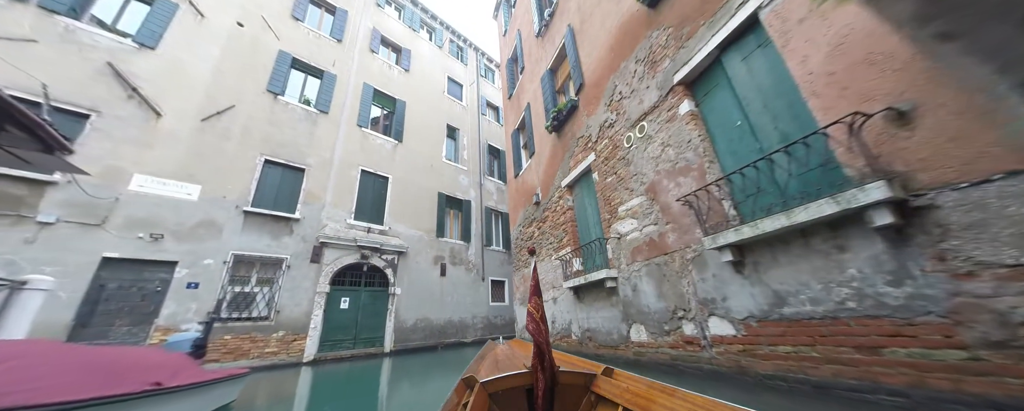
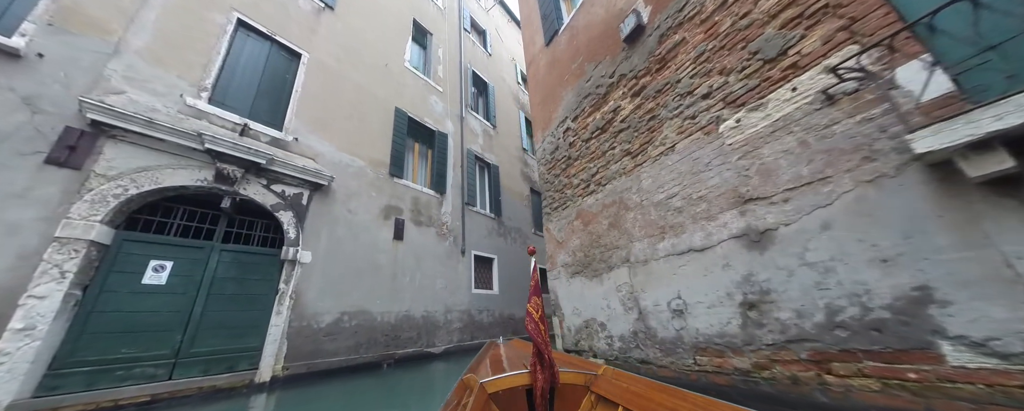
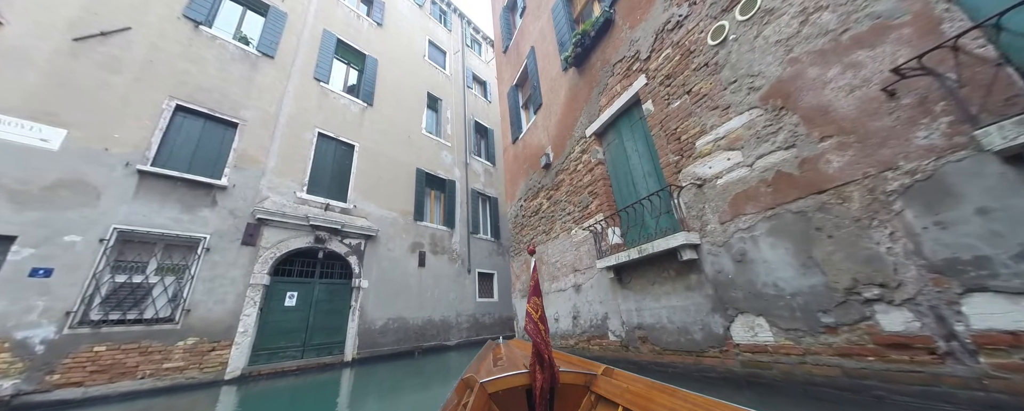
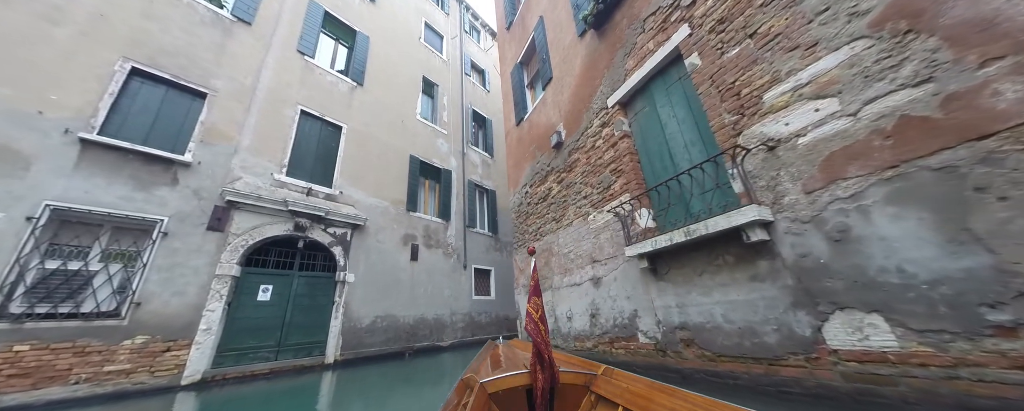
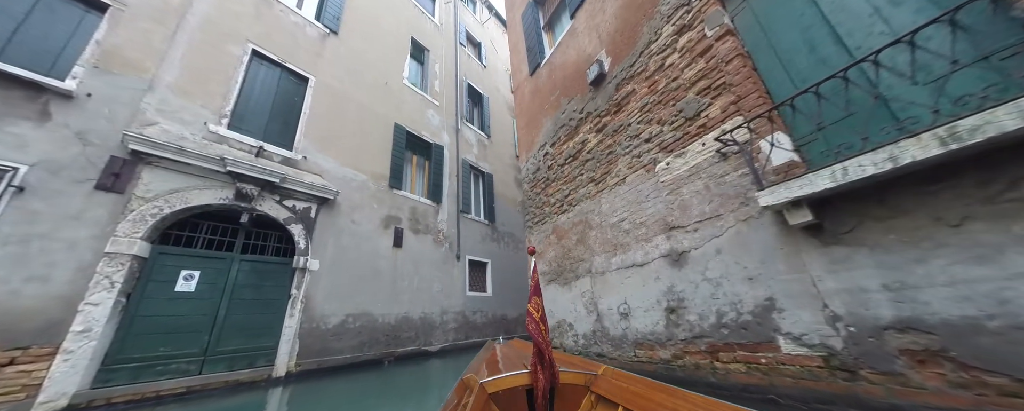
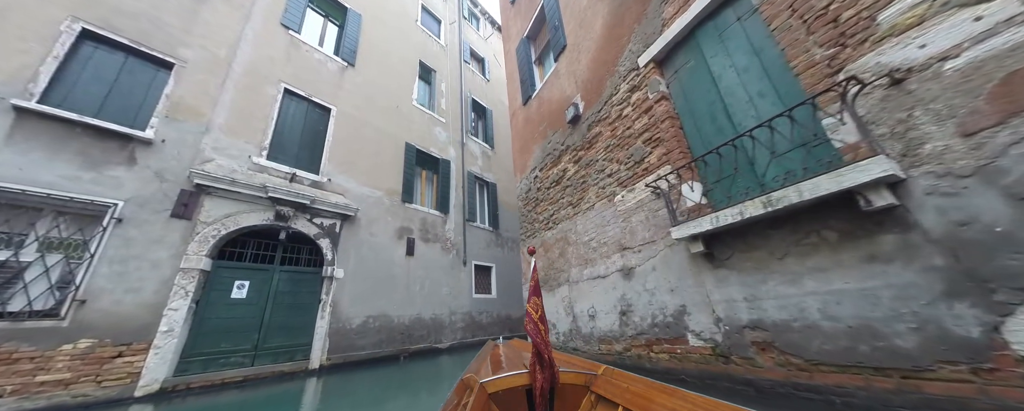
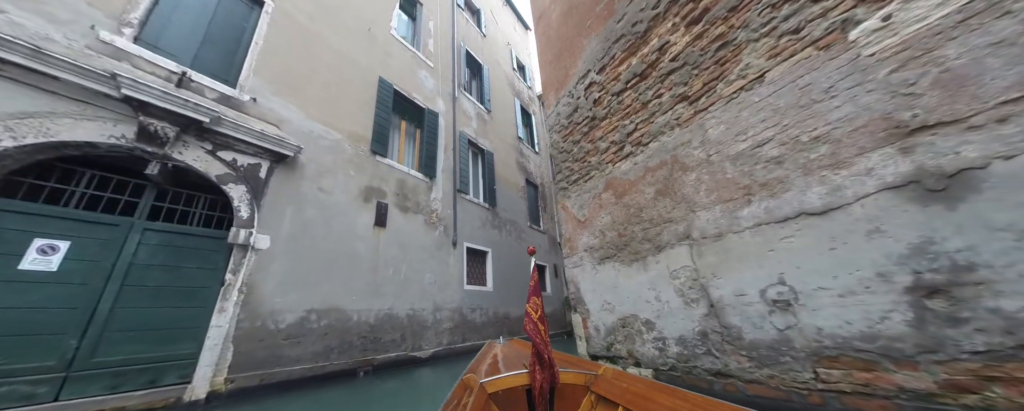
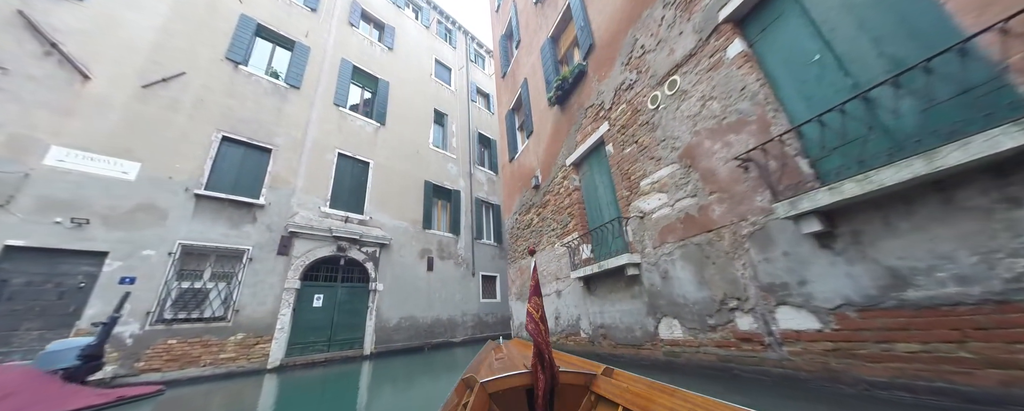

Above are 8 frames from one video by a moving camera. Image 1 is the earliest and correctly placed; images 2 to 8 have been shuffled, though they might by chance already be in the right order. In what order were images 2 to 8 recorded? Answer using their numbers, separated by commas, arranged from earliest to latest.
8, 3, 4, 6, 5, 2, 7
